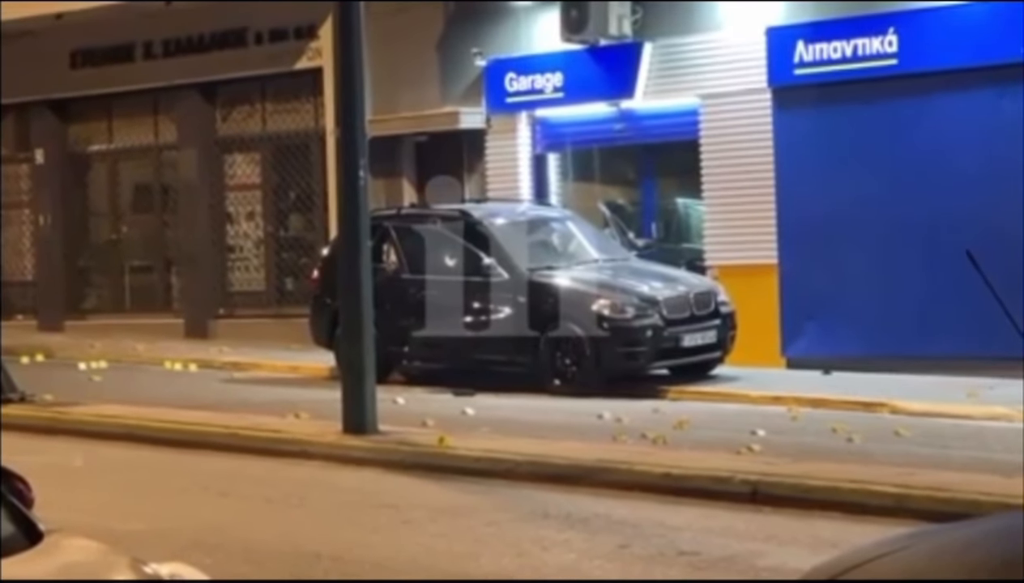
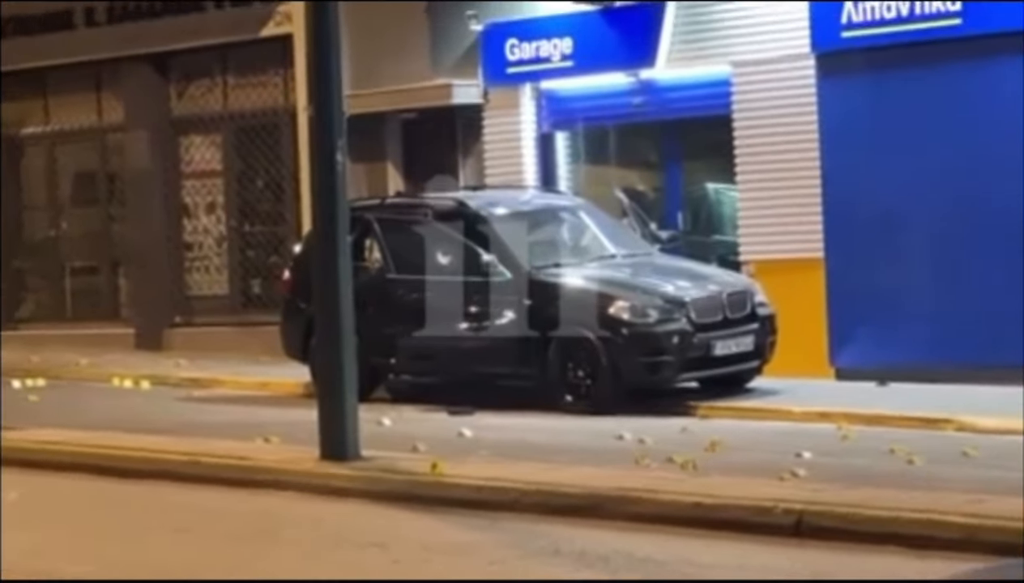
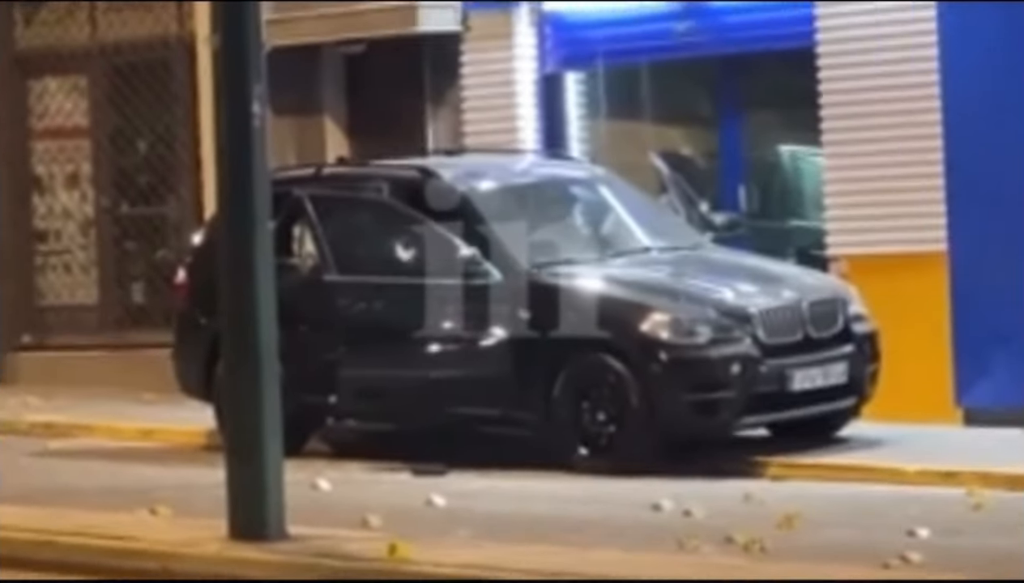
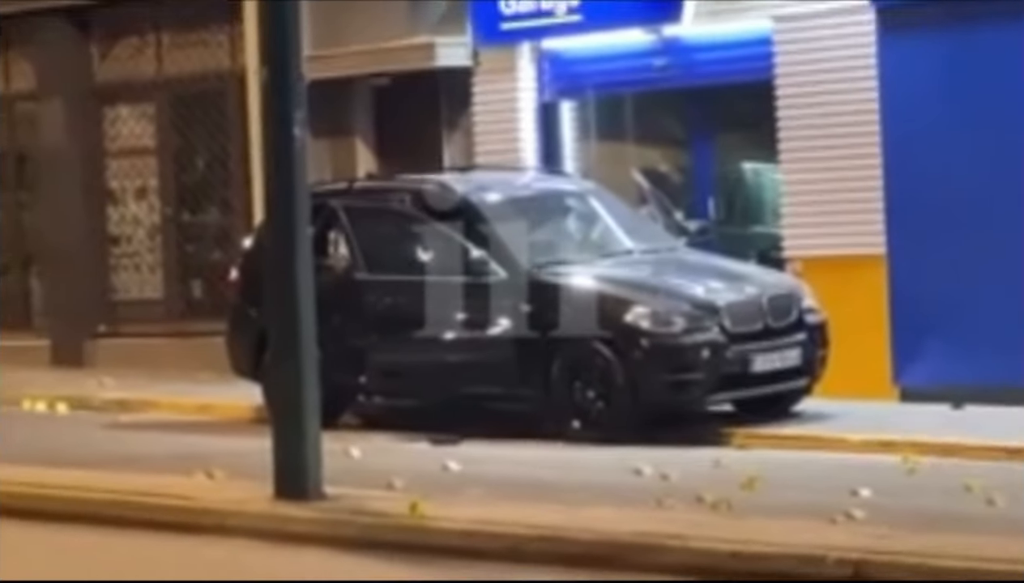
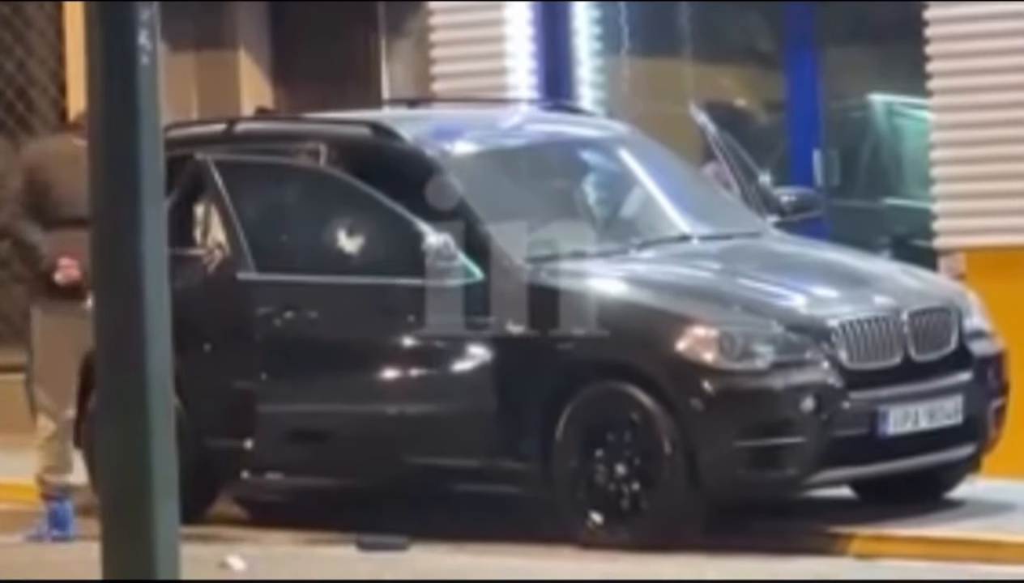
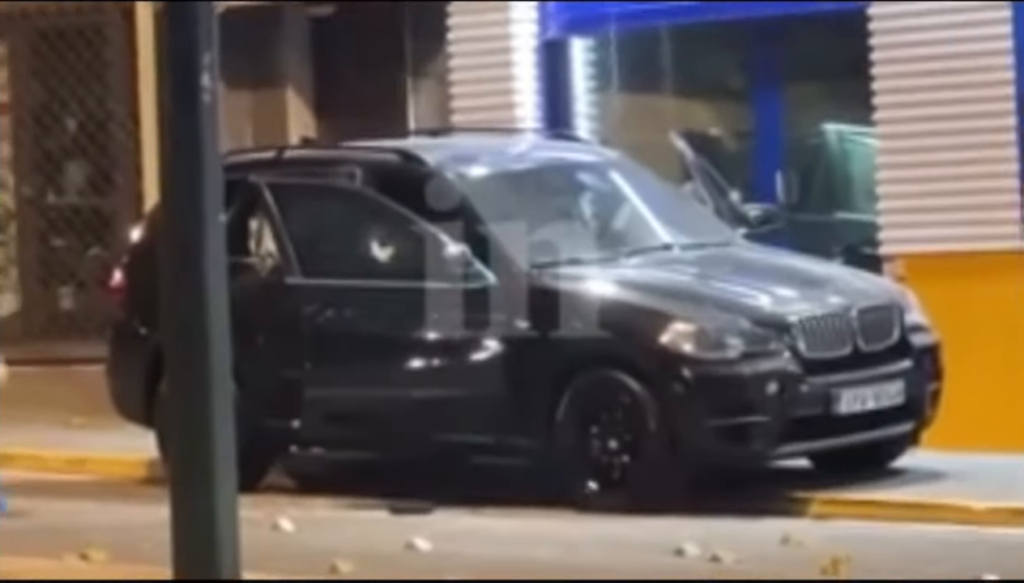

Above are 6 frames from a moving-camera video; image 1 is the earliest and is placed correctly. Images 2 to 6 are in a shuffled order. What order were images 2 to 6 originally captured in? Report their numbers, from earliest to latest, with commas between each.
2, 4, 3, 6, 5
